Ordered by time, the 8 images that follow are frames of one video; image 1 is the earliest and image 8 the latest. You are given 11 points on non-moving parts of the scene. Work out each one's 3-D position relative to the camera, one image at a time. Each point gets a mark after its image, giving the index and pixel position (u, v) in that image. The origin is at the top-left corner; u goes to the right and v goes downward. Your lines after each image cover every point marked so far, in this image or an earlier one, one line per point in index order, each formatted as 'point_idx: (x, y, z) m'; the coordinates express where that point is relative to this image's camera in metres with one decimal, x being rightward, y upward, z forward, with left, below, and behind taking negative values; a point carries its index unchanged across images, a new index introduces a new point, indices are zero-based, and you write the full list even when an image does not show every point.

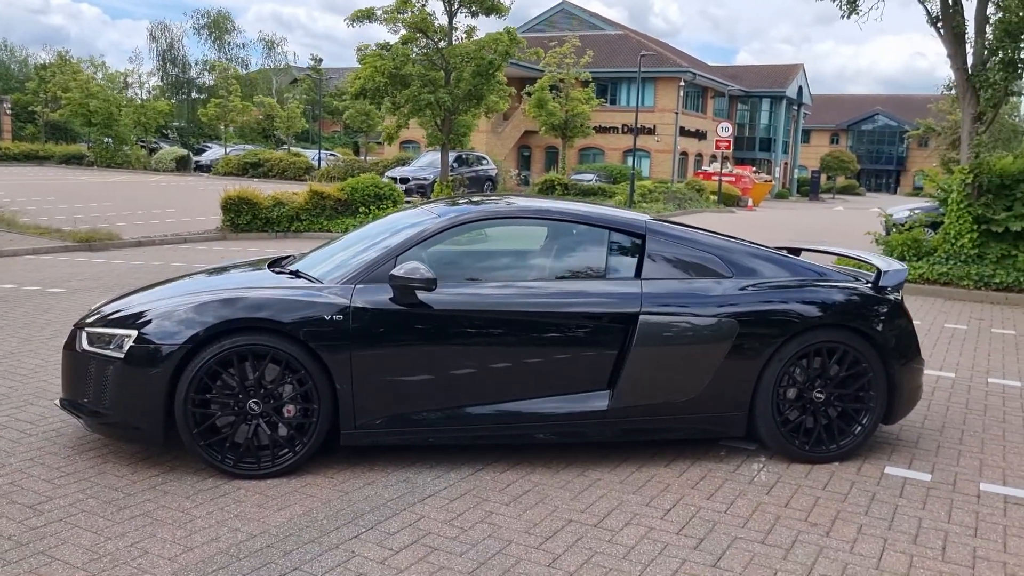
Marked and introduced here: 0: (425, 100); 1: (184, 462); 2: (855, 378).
0: (-1.7, +3.8, +17.3) m
1: (-1.6, -0.9, +4.2) m
2: (+1.9, -0.5, +4.6) m
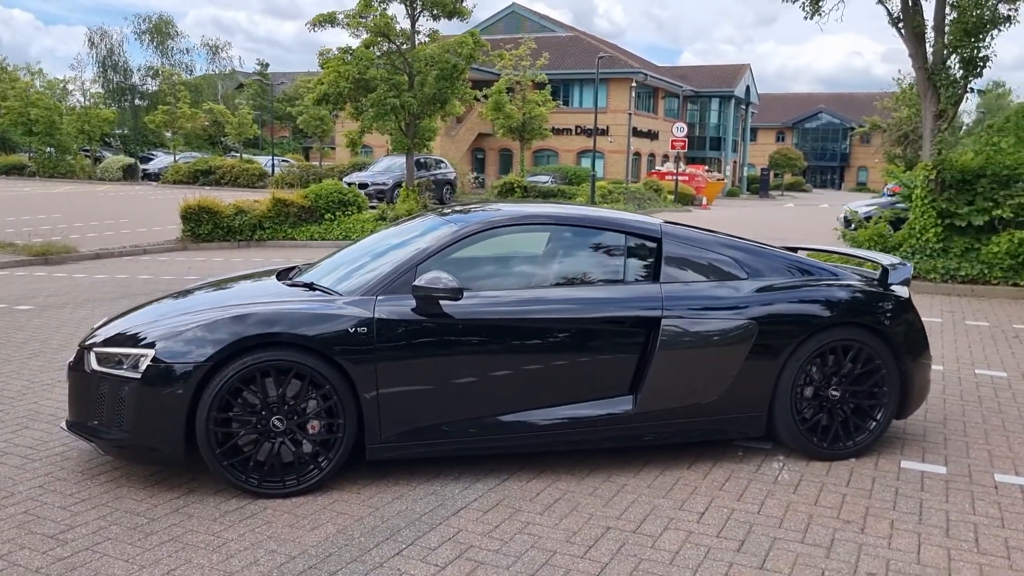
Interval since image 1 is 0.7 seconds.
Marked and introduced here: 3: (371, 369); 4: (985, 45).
0: (-2.4, +3.7, +17.1) m
1: (-1.5, -1.0, +4.1) m
2: (+2.0, -0.5, +4.6) m
3: (-0.6, -0.4, +4.1) m
4: (+6.5, +3.4, +11.7) m
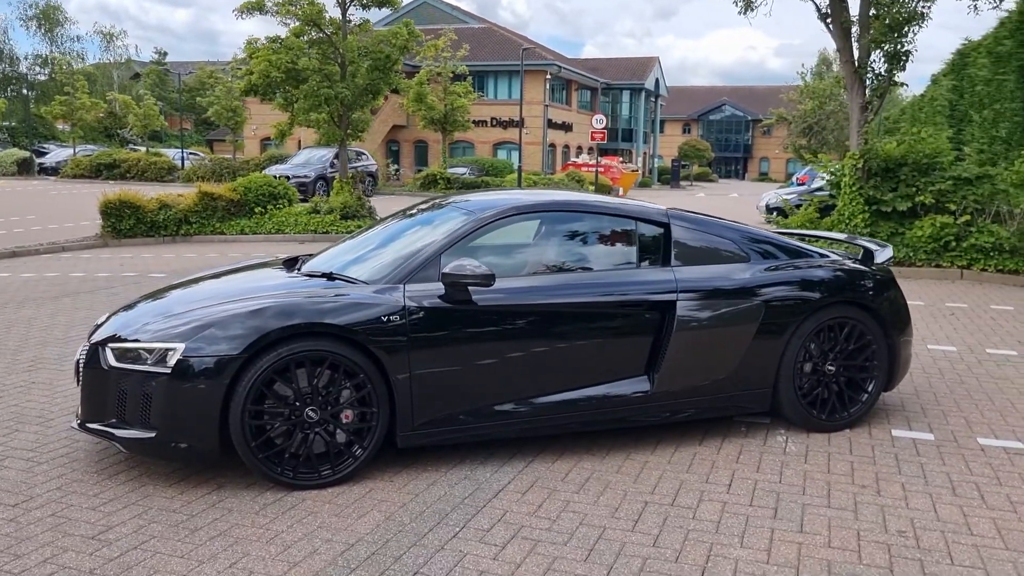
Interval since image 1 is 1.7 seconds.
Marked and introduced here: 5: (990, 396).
0: (-3.7, +3.8, +16.9) m
1: (-1.3, -0.9, +4.0) m
2: (+2.0, -0.4, +4.9) m
3: (-0.5, -0.3, +4.1) m
4: (+5.8, +3.6, +12.4) m
5: (+3.2, -0.7, +5.7) m
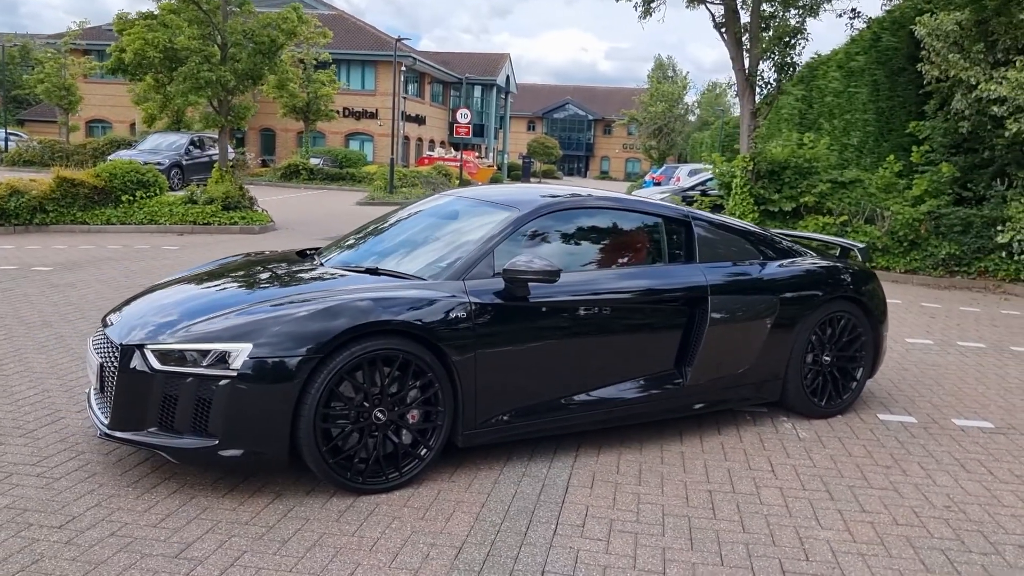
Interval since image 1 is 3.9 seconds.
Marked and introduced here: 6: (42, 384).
0: (-5.8, +3.9, +15.9) m
1: (-1.0, -0.9, +3.8) m
2: (+2.1, -0.3, +5.3) m
3: (-0.2, -0.3, +4.0) m
4: (+4.4, +3.7, +13.3) m
5: (+3.2, -0.7, +6.3) m
6: (-2.9, -0.6, +5.3) m
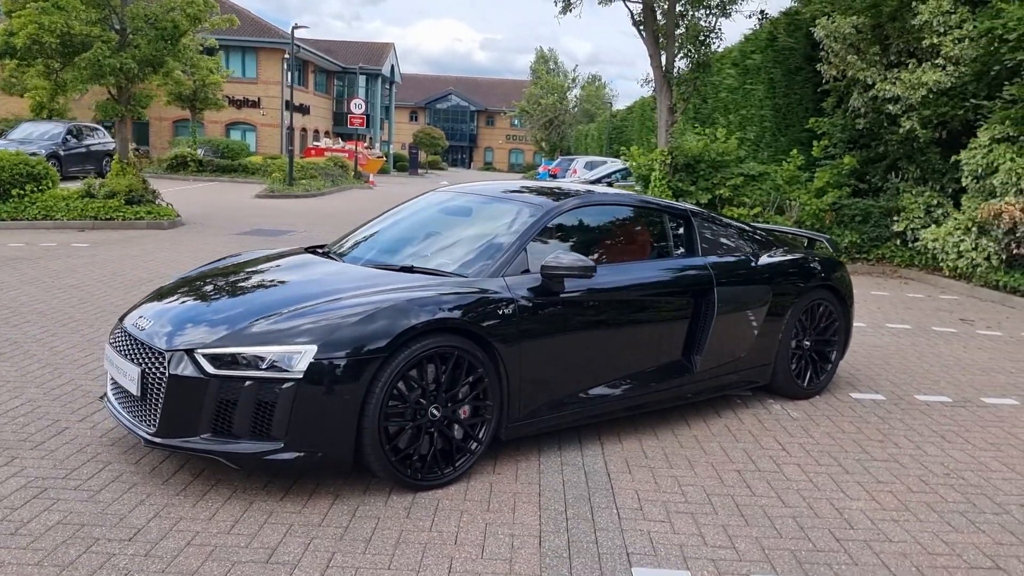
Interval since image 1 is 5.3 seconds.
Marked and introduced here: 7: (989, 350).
0: (-7.2, +4.0, +15.1) m
1: (-0.7, -0.9, +3.8) m
2: (+2.1, -0.2, +5.7) m
3: (0.0, -0.3, +4.1) m
4: (+3.2, +3.9, +13.9) m
5: (+3.0, -0.6, +6.9) m
6: (-2.9, -0.6, +5.0) m
7: (+4.2, -0.5, +7.5) m
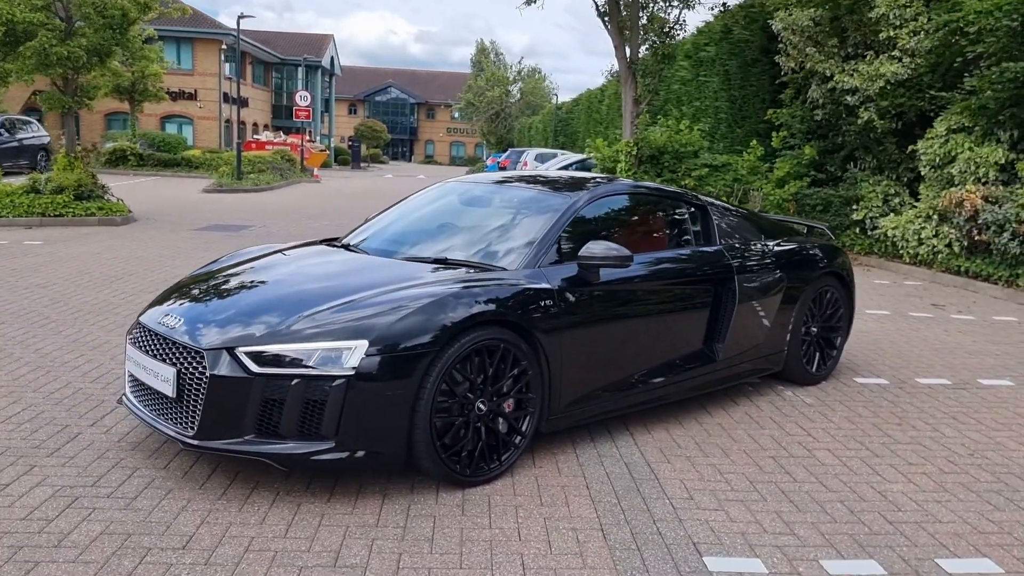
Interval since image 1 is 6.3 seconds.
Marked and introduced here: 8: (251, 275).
0: (-7.9, +4.0, +14.4) m
1: (-0.5, -0.9, +3.7) m
2: (+2.2, -0.2, +5.8) m
3: (+0.2, -0.2, +4.0) m
4: (+2.6, +4.1, +14.0) m
5: (+3.0, -0.5, +7.0) m
6: (-2.7, -0.6, +4.8) m
7: (+4.2, -0.4, +7.7) m
8: (-1.3, +0.1, +4.3) m
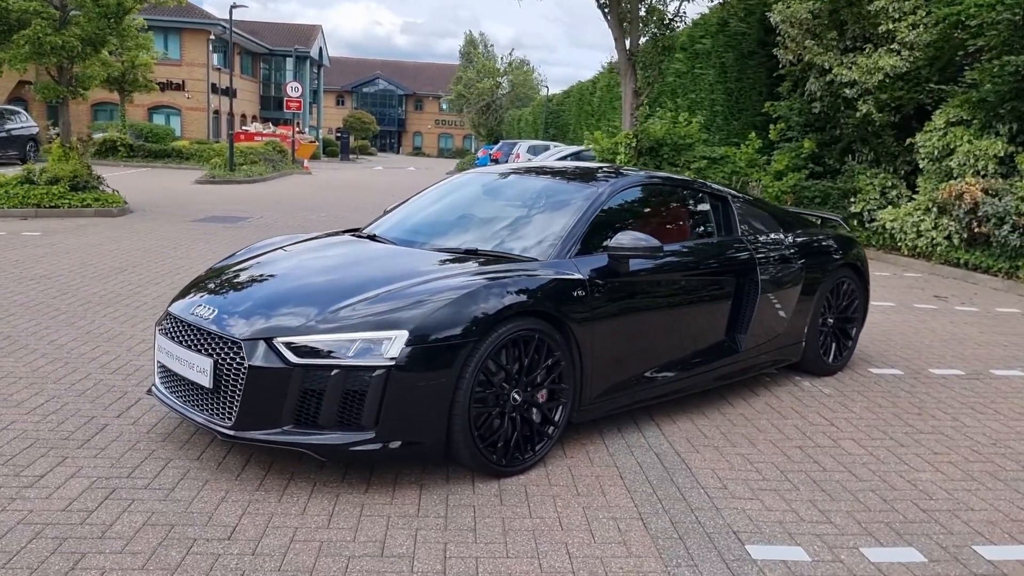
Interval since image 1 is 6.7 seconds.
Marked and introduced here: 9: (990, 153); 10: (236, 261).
0: (-7.9, +4.1, +14.3) m
1: (-0.4, -0.8, +3.7) m
2: (+2.3, -0.1, +5.9) m
3: (+0.4, -0.2, +4.1) m
4: (+2.6, +4.2, +14.0) m
5: (+3.1, -0.4, +7.1) m
6: (-2.6, -0.6, +4.7) m
7: (+4.3, -0.3, +7.8) m
8: (-1.2, +0.1, +4.2) m
9: (+6.3, +1.8, +11.2) m
10: (-1.5, +0.2, +4.8) m
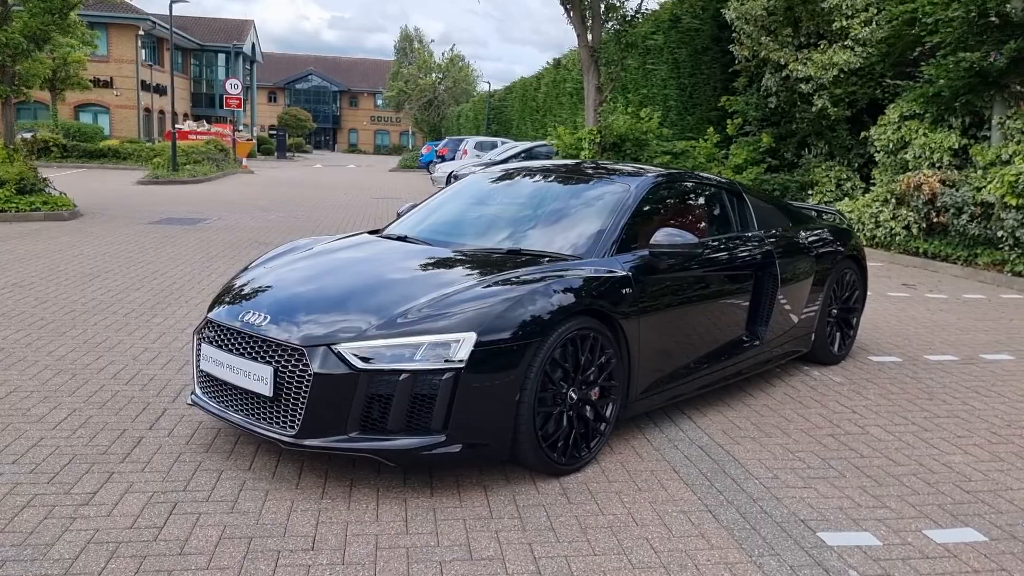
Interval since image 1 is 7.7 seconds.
0: (-8.5, +4.0, +13.7) m
1: (-0.1, -0.8, +3.7) m
2: (+2.4, 0.0, +6.0) m
3: (+0.6, -0.2, +4.1) m
4: (+2.0, +4.3, +14.2) m
5: (+3.1, -0.3, +7.3) m
6: (-2.4, -0.6, +4.6) m
7: (+4.2, -0.2, +8.1) m
8: (-1.0, +0.1, +4.2) m
9: (+6.0, +2.0, +11.7) m
10: (-1.4, +0.1, +4.7) m
